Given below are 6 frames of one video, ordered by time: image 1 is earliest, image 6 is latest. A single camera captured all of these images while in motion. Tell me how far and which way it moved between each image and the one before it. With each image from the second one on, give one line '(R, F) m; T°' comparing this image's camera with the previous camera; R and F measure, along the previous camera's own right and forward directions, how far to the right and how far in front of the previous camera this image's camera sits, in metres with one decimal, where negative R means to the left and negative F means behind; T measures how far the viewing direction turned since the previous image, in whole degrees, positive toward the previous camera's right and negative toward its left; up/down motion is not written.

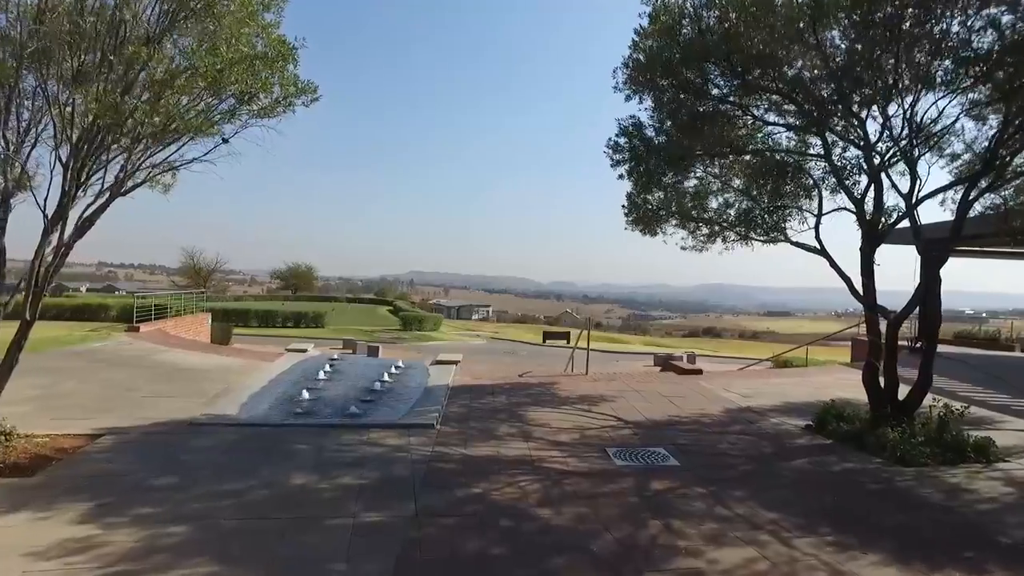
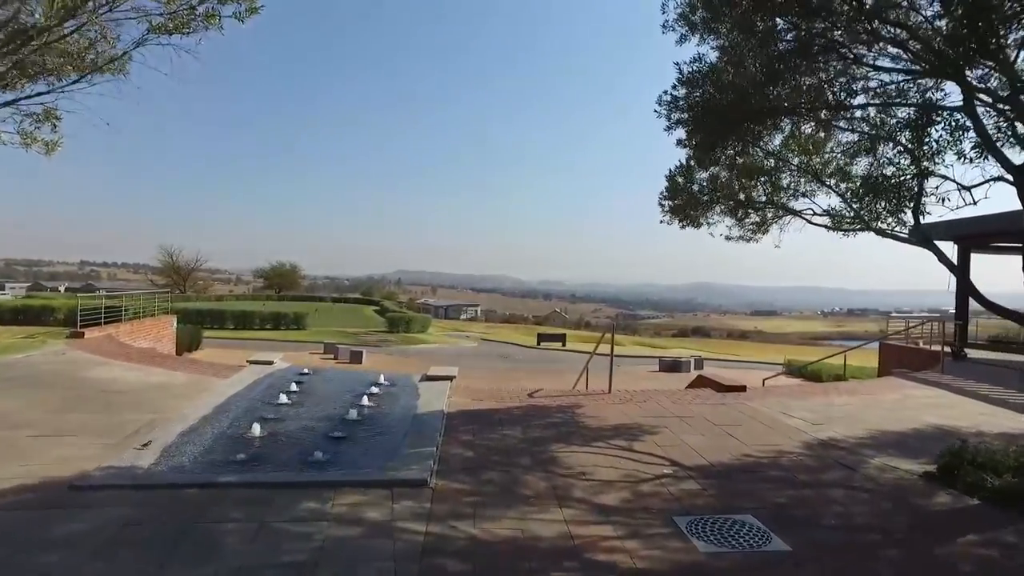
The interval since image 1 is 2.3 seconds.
(-0.3, +1.8) m; +1°
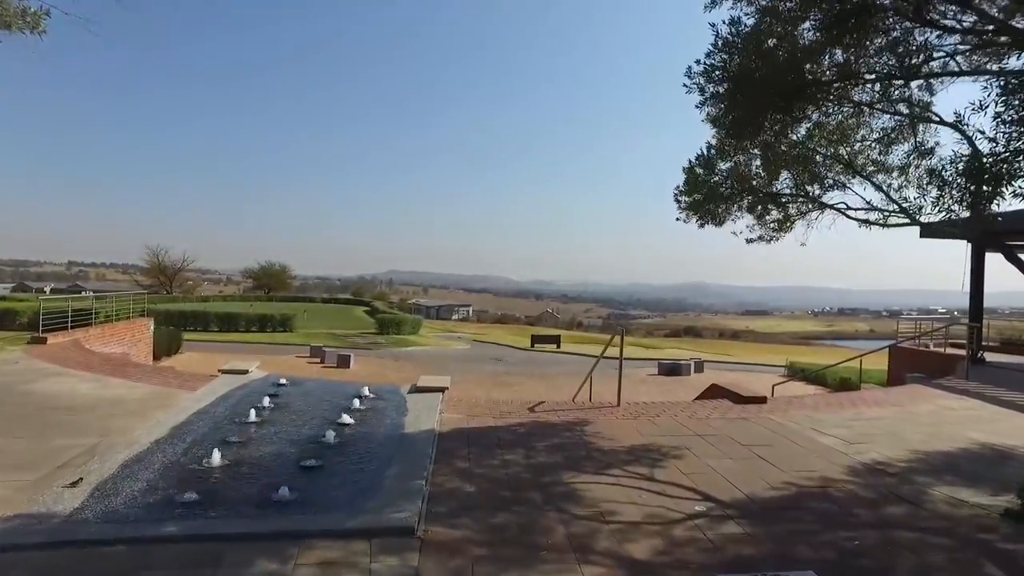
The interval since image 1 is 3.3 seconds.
(-0.1, +0.8) m; +1°
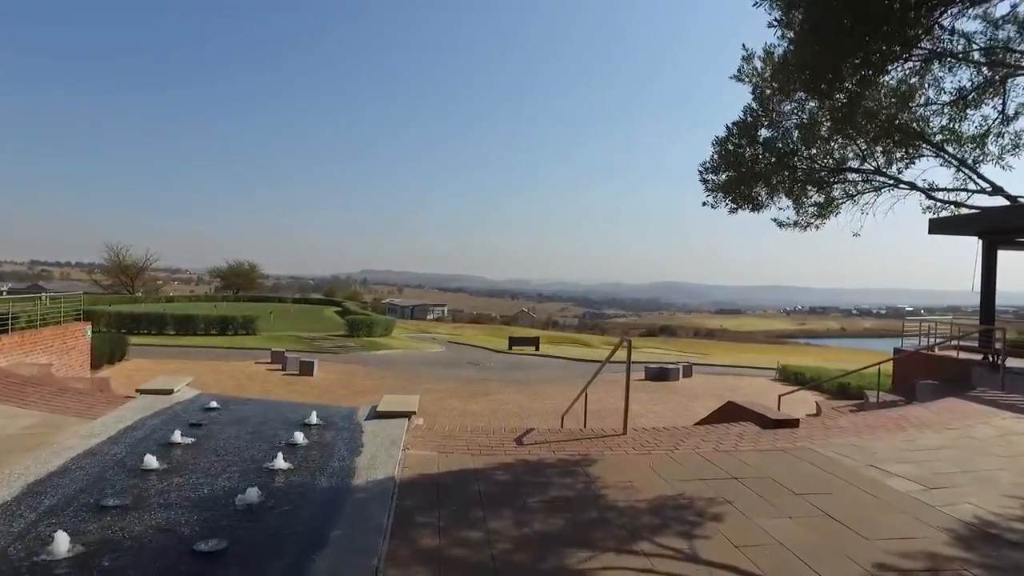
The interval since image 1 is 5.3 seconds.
(-0.1, +1.5) m; +2°
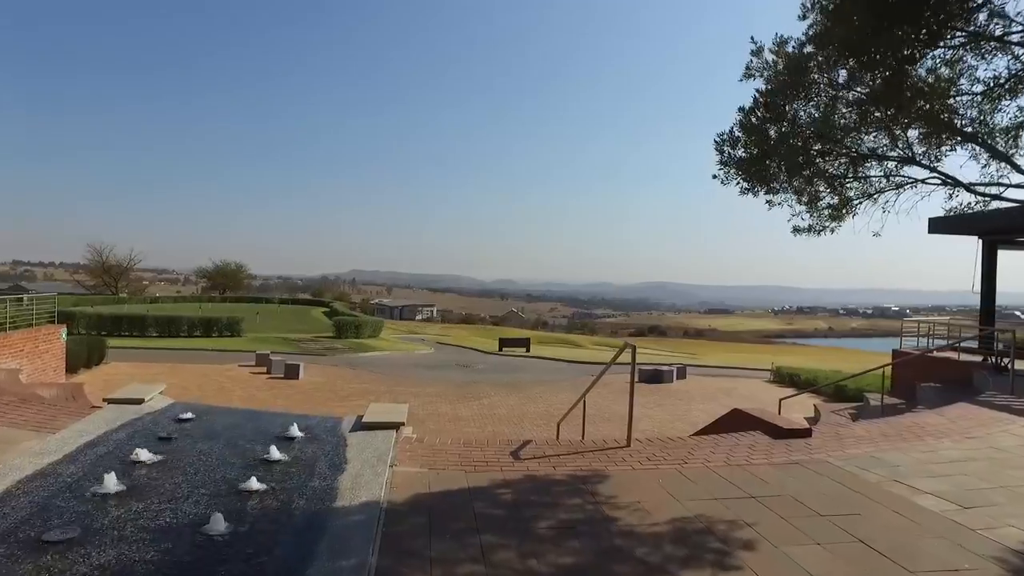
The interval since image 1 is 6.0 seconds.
(-0.1, +0.5) m; +1°
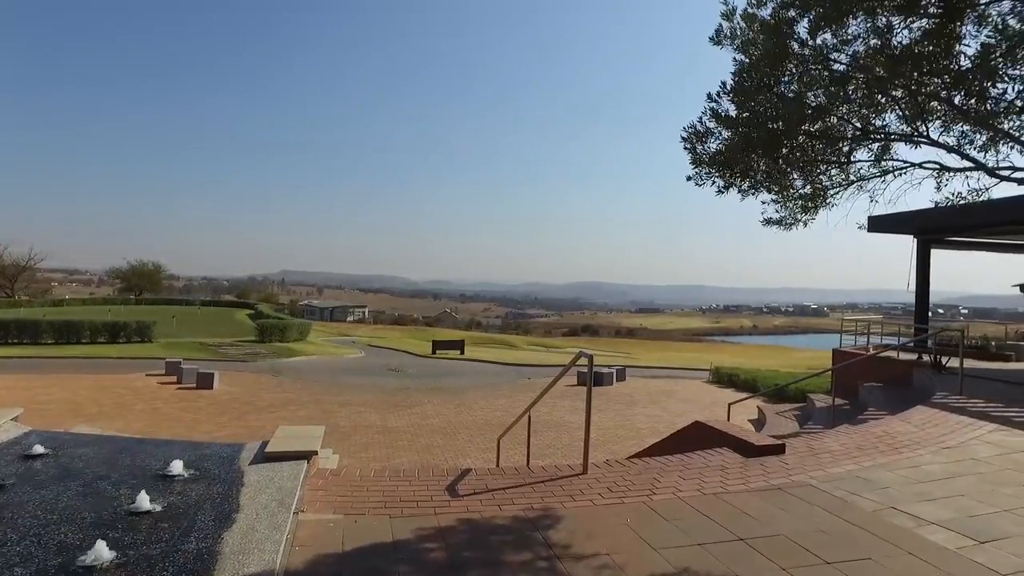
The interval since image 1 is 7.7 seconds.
(0.0, +1.0) m; +6°
